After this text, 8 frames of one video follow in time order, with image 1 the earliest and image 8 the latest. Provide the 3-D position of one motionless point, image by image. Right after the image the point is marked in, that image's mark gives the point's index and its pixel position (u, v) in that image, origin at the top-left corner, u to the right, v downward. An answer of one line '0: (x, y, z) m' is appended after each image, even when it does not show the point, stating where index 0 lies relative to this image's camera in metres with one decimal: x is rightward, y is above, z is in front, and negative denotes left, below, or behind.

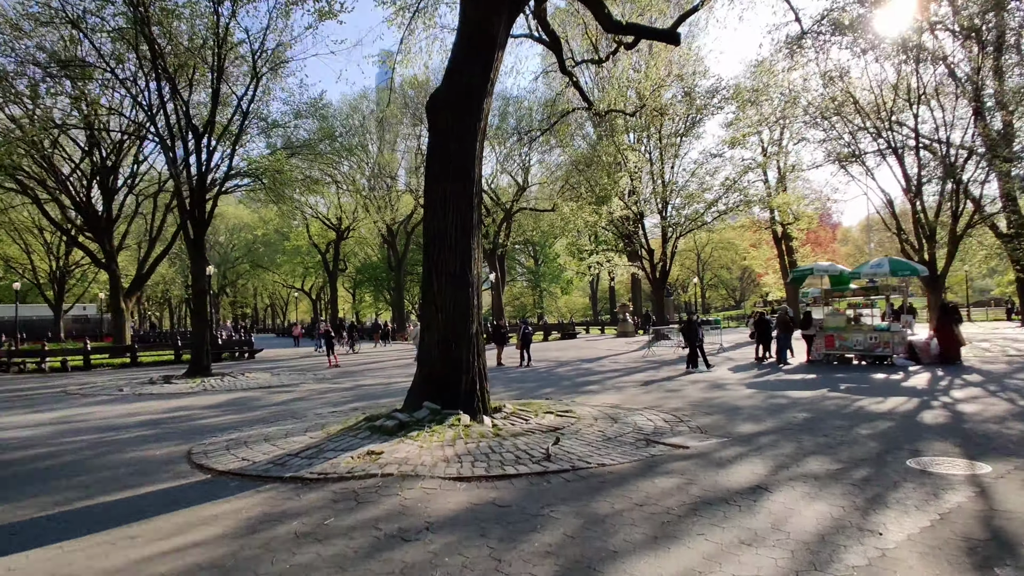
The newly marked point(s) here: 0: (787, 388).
0: (+4.6, -1.7, +10.8) m
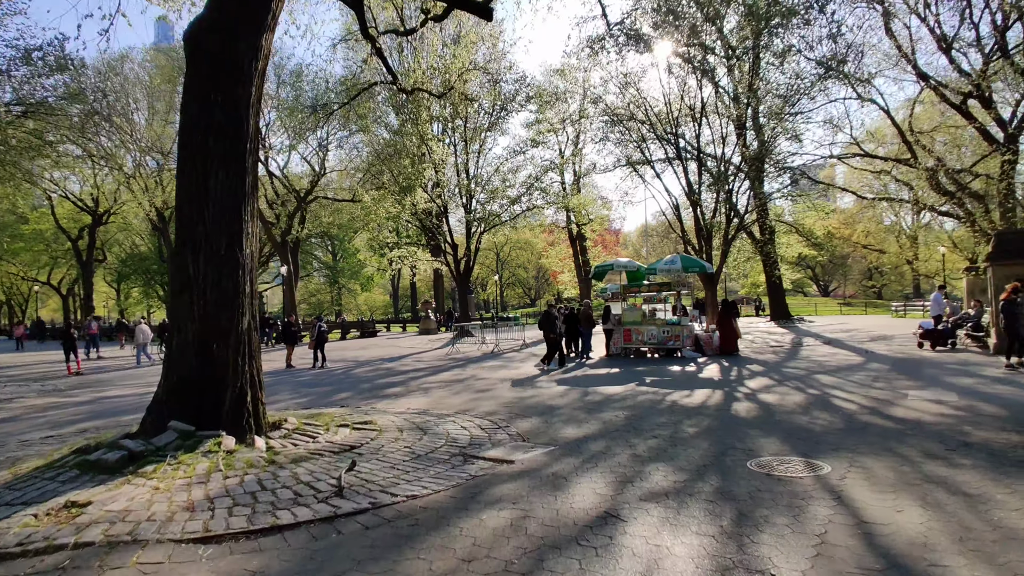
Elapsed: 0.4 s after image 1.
0: (+1.4, -1.5, +10.5) m
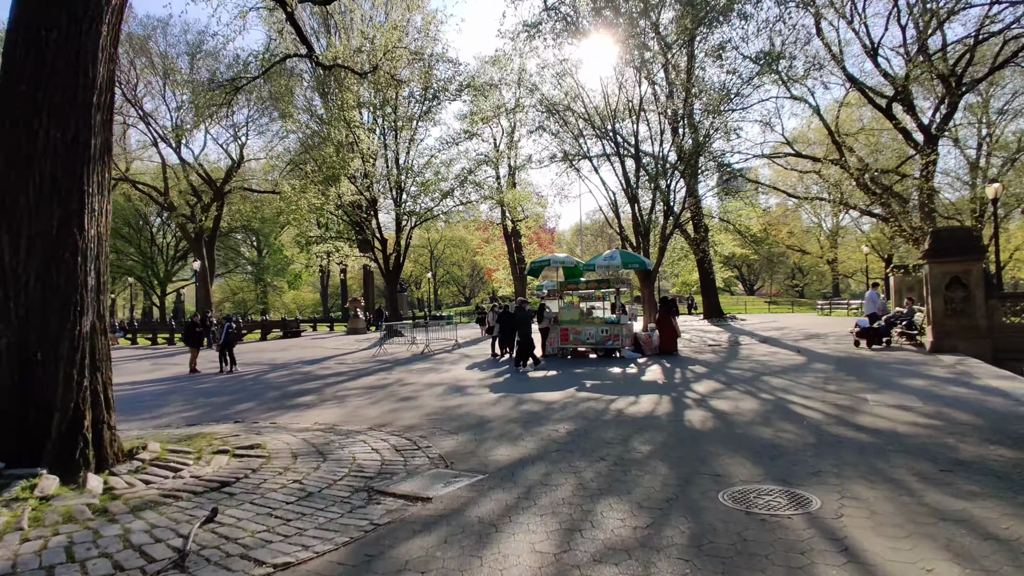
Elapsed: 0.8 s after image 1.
0: (+0.3, -1.5, +9.6) m
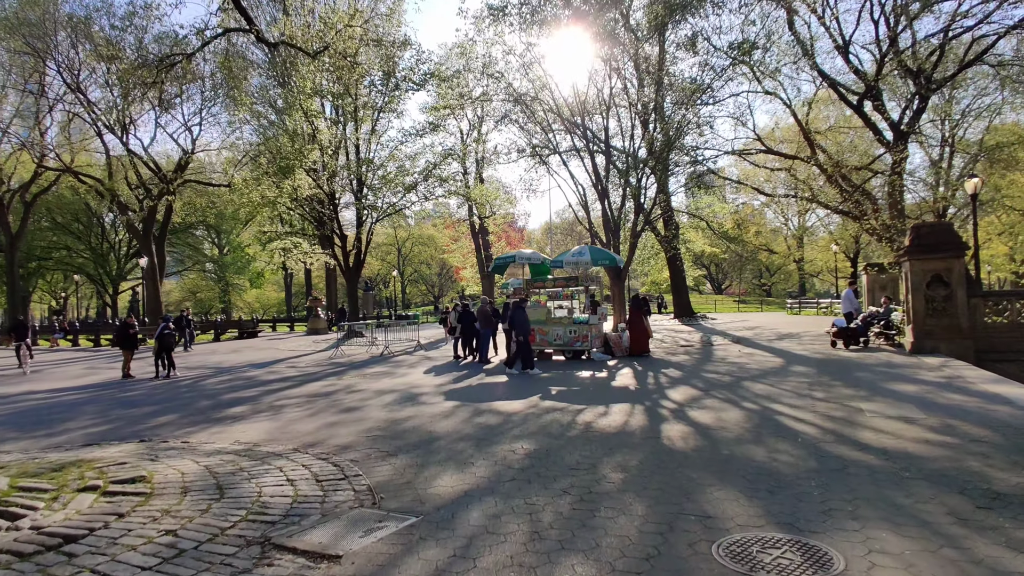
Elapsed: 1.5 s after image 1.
0: (-0.2, -1.5, +8.7) m
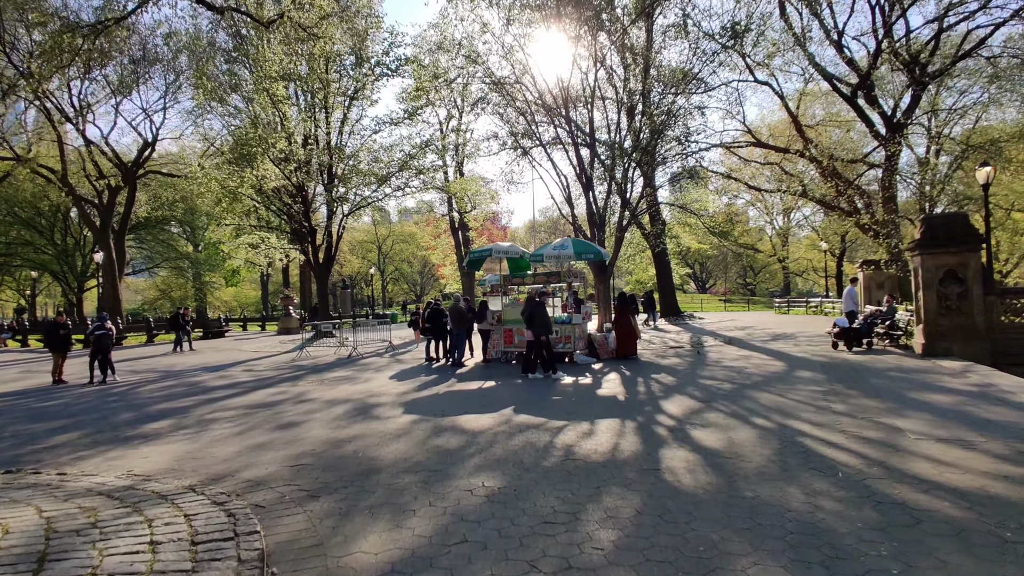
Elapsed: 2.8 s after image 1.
0: (-0.6, -1.4, +7.5) m
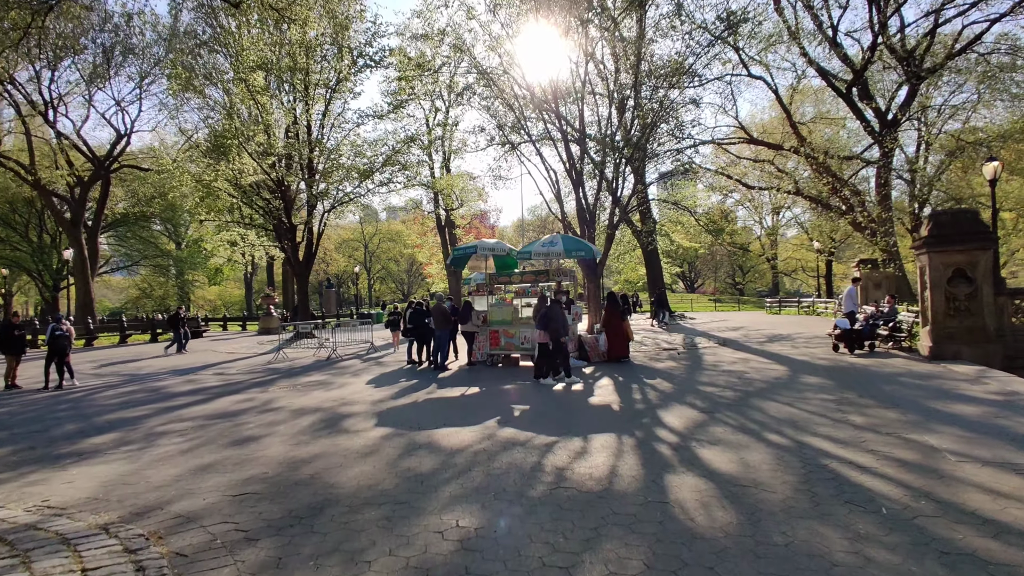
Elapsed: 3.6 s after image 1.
0: (-0.8, -1.4, +6.9) m
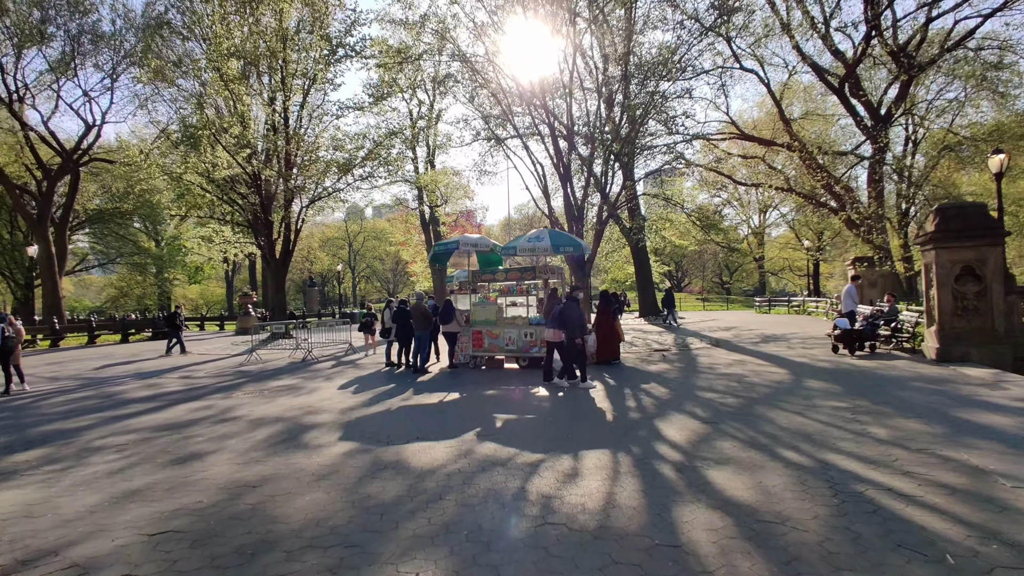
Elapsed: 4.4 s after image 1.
0: (-0.9, -1.3, +6.2) m
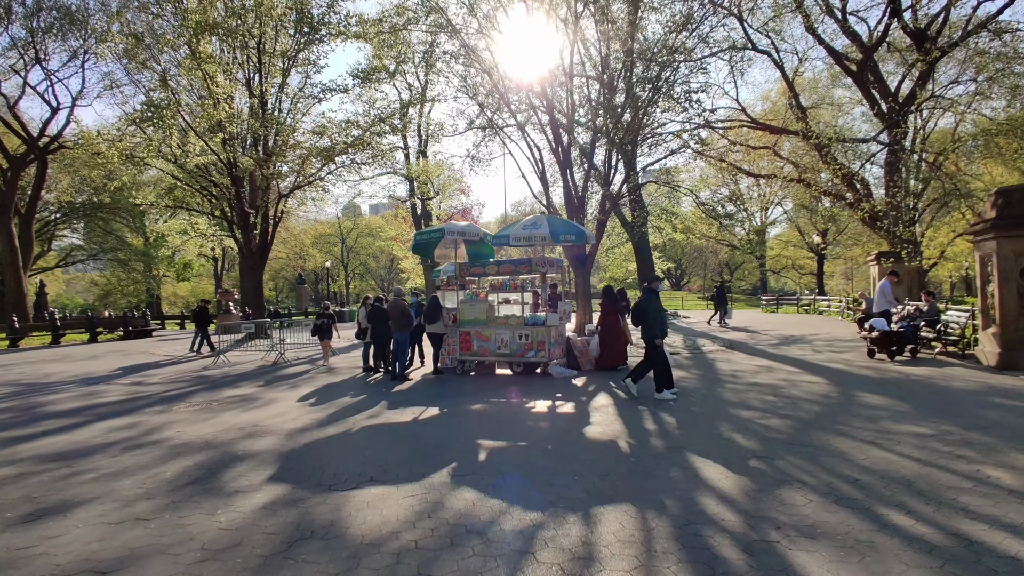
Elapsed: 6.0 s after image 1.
0: (-1.0, -1.3, +4.7) m
